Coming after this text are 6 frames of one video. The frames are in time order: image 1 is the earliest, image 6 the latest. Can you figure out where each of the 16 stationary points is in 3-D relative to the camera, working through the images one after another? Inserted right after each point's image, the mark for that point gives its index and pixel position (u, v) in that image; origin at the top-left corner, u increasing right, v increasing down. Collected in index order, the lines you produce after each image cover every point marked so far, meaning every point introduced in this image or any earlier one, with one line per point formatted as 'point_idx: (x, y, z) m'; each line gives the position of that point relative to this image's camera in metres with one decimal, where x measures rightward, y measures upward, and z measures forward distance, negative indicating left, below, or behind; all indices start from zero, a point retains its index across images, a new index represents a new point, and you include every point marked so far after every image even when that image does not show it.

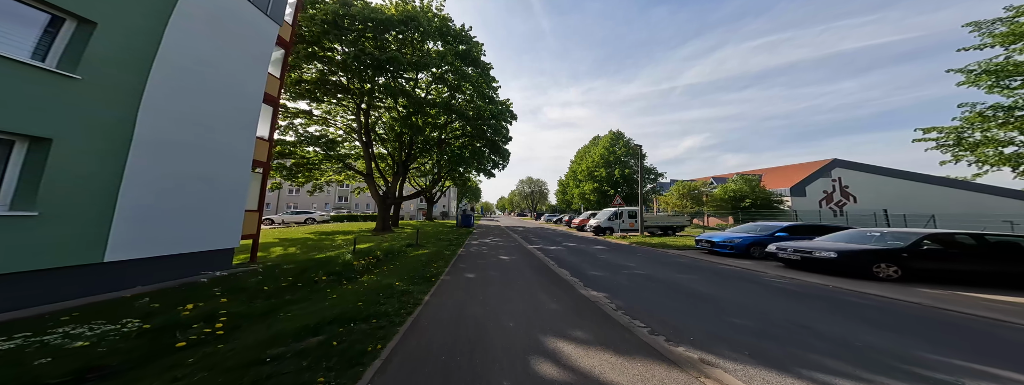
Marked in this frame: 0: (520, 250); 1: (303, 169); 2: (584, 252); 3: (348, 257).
0: (+0.4, -2.7, +12.4) m
1: (-14.2, +1.4, +18.6) m
2: (+3.2, -2.7, +12.3) m
3: (-5.5, -2.1, +9.1) m
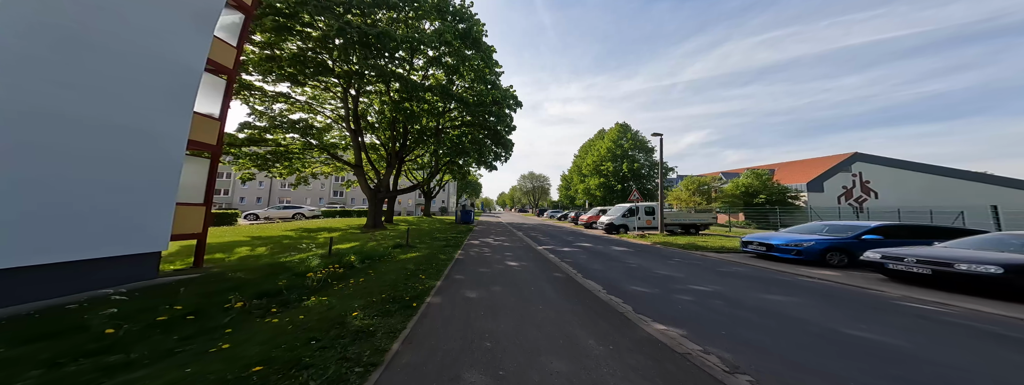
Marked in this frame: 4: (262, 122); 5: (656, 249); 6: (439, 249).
0: (+0.7, -2.3, +10.5) m
1: (-13.9, +1.9, +16.6) m
2: (+3.4, -2.4, +10.3) m
3: (-5.2, -1.8, +7.1) m
4: (-12.7, +3.5, +13.7) m
5: (+6.1, -2.4, +11.4) m
6: (-2.8, -2.2, +10.6) m
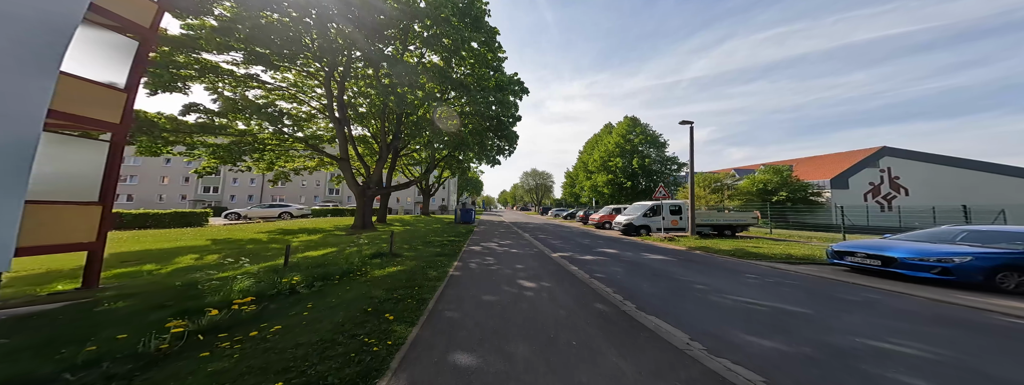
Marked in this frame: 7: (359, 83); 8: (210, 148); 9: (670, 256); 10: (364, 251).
0: (+1.0, -2.1, +8.2) m
1: (-13.5, +2.1, +14.4) m
2: (+3.8, -2.2, +8.0) m
3: (-4.9, -1.7, +4.9) m
4: (-12.3, +3.7, +11.4) m
5: (+6.4, -2.2, +9.1) m
6: (-2.5, -2.0, +8.3) m
7: (-10.7, +7.7, +19.0) m
8: (-13.9, +2.0, +12.6) m
9: (+5.7, -2.2, +9.7) m
10: (-5.2, -2.1, +9.6) m
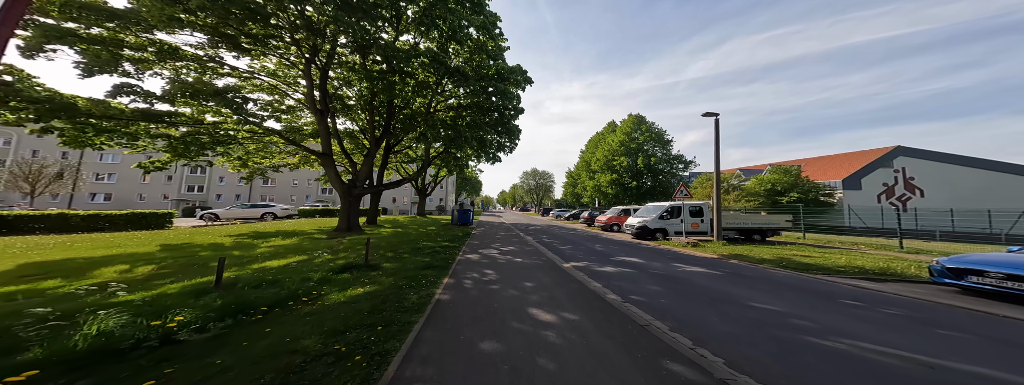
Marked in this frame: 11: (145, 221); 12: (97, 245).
0: (+1.2, -2.1, +6.4) m
1: (-13.4, +2.2, +12.6) m
2: (+3.9, -2.1, +6.3) m
3: (-4.7, -1.6, +3.1) m
4: (-12.2, +3.8, +9.7) m
5: (+6.5, -2.1, +7.4) m
6: (-2.4, -2.0, +6.6) m
7: (-10.6, +7.7, +17.3) m
8: (-13.8, +2.1, +10.8) m
9: (+5.8, -2.2, +8.0) m
10: (-5.0, -2.0, +7.8) m
11: (-19.3, -1.6, +14.3) m
12: (-15.1, -1.9, +9.9) m
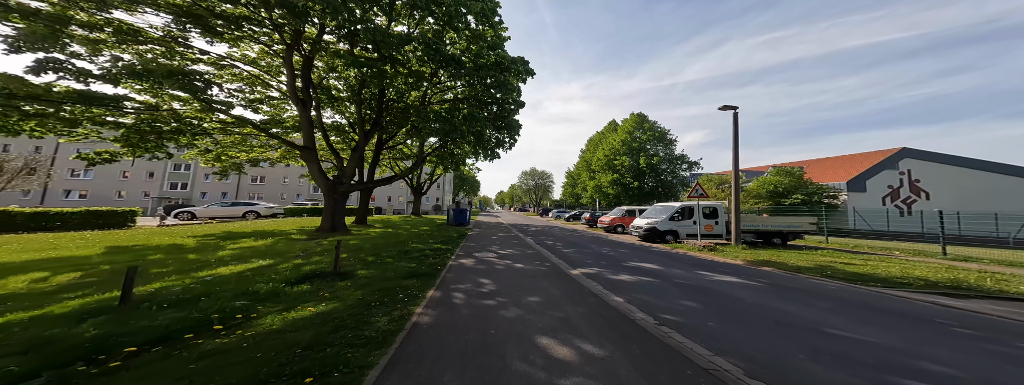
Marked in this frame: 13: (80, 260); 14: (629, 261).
0: (+1.2, -1.9, +5.2) m
1: (-13.4, +2.4, +11.2) m
2: (+3.9, -2.0, +5.1) m
3: (-4.7, -1.4, +1.9) m
4: (-12.2, +4.0, +8.3) m
5: (+6.5, -2.0, +6.3) m
6: (-2.3, -1.8, +5.3) m
7: (-10.6, +7.9, +16.0) m
8: (-13.8, +2.4, +9.4) m
9: (+5.8, -2.1, +6.9) m
10: (-5.0, -1.8, +6.5) m
11: (-19.4, -1.3, +12.9) m
12: (-15.1, -1.7, +8.5) m
13: (-11.9, -1.8, +7.5) m
14: (+3.8, -2.3, +8.9) m
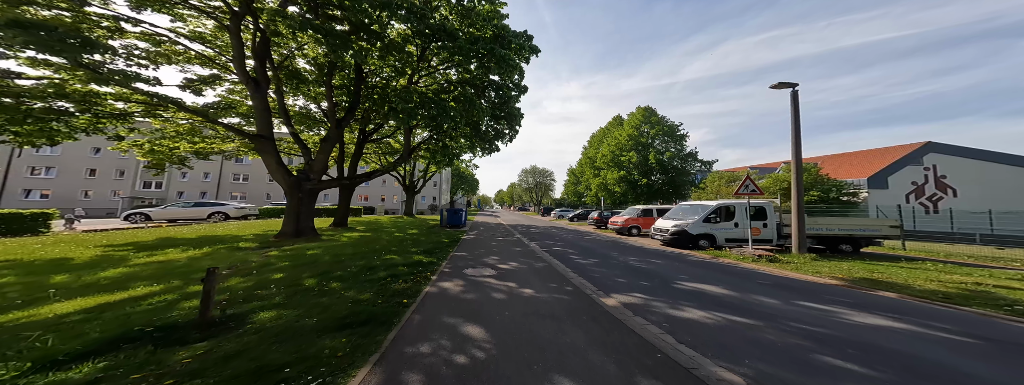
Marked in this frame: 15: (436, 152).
0: (+1.3, -1.8, +2.7) m
1: (-13.4, +2.5, +8.7) m
2: (+4.0, -1.8, +2.6) m
3: (-4.6, -1.3, -0.7) m
4: (-12.1, +4.1, +5.8) m
5: (+6.6, -1.8, +3.8) m
6: (-2.2, -1.7, +2.8) m
7: (-10.6, +8.0, +13.4) m
8: (-13.7, +2.5, +6.9) m
9: (+5.9, -1.9, +4.4) m
10: (-4.9, -1.7, +4.0) m
11: (-19.3, -1.2, +10.3) m
12: (-15.1, -1.6, +6.0) m
13: (-11.8, -1.7, +5.0) m
14: (+3.9, -2.1, +6.4) m
15: (-5.3, +2.8, +18.9) m
